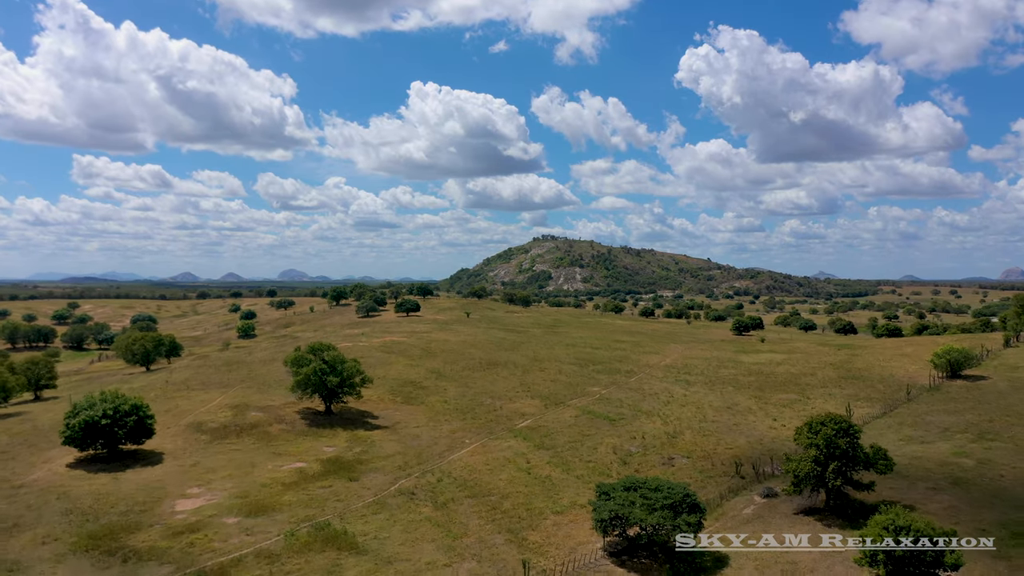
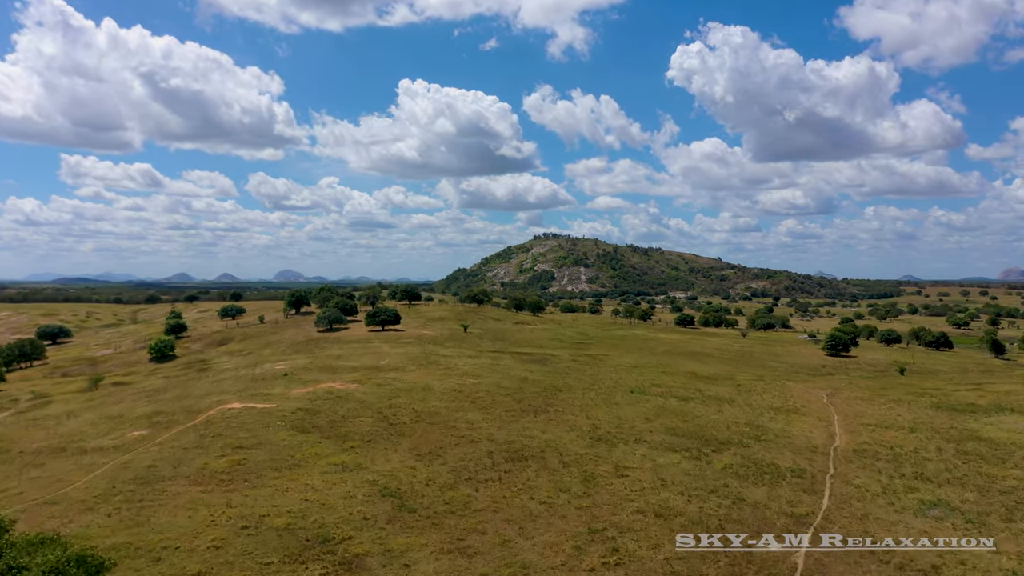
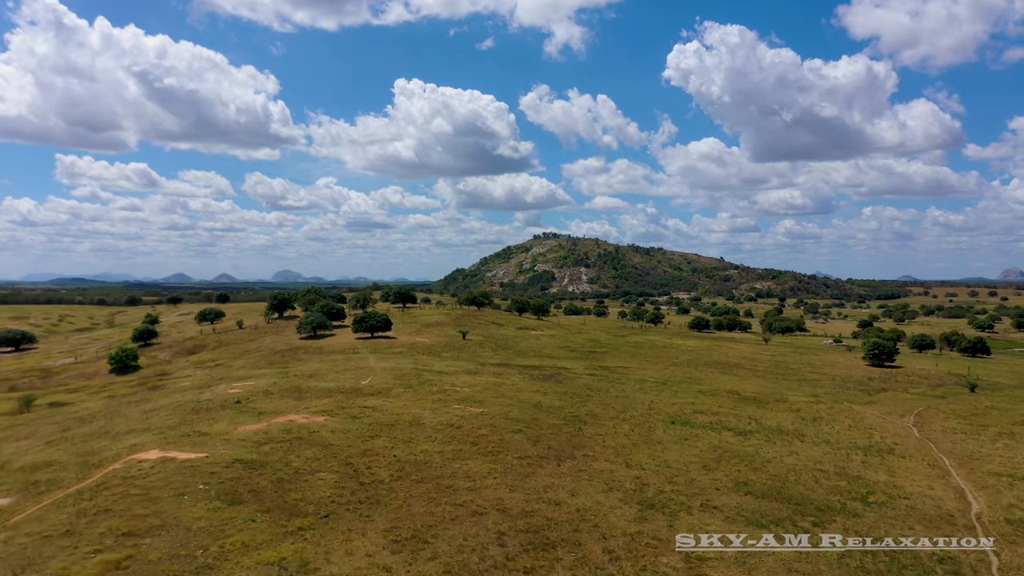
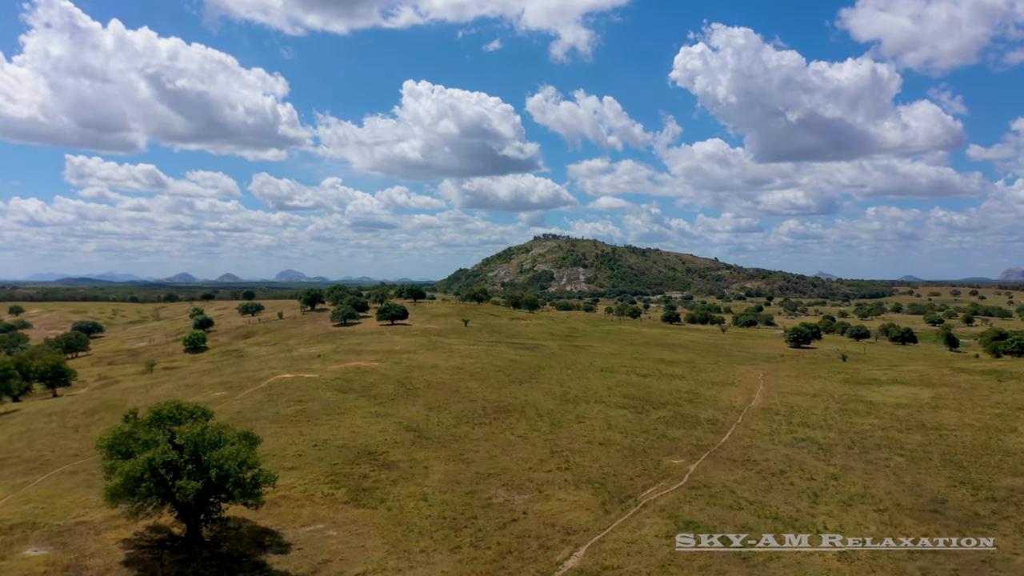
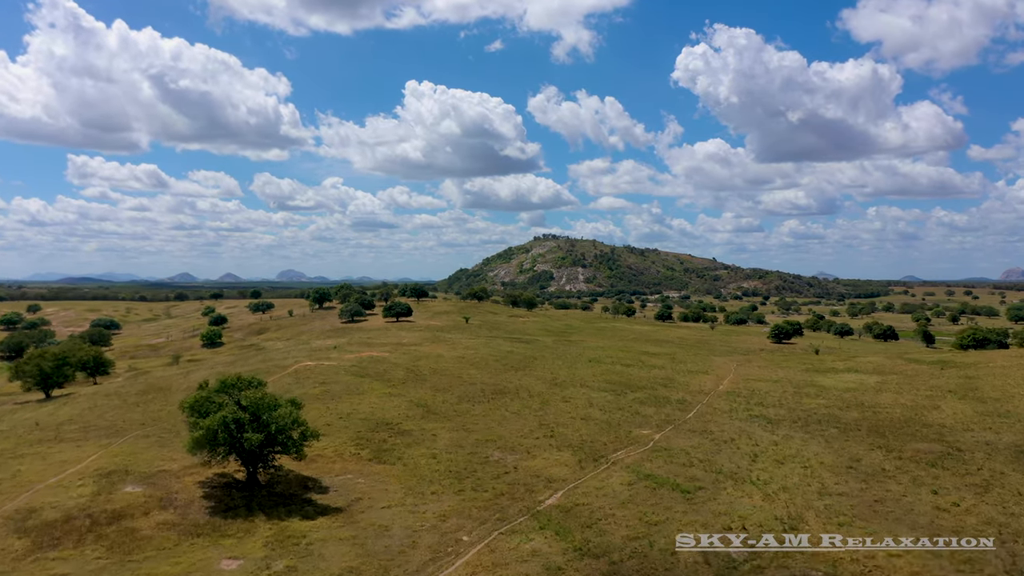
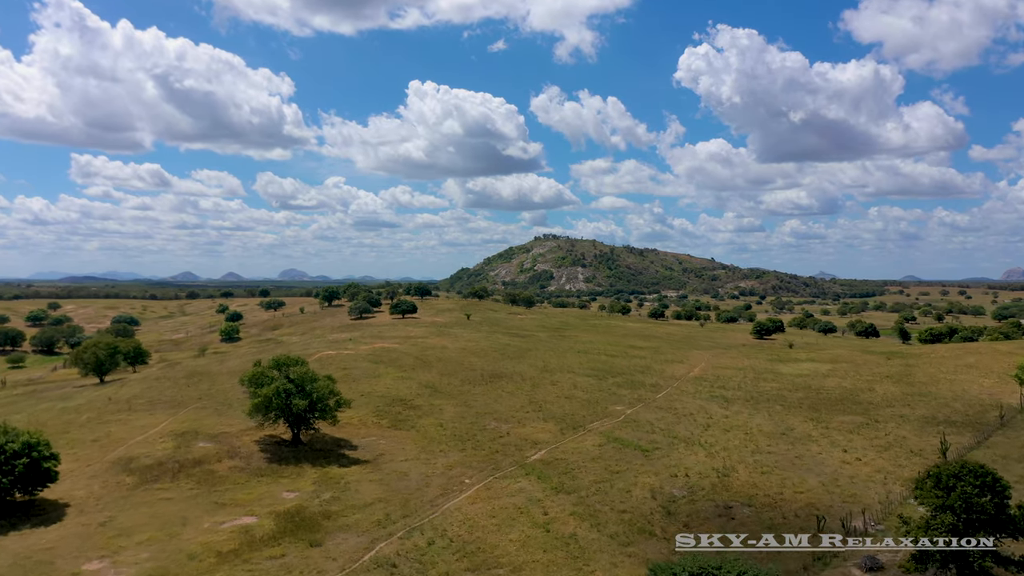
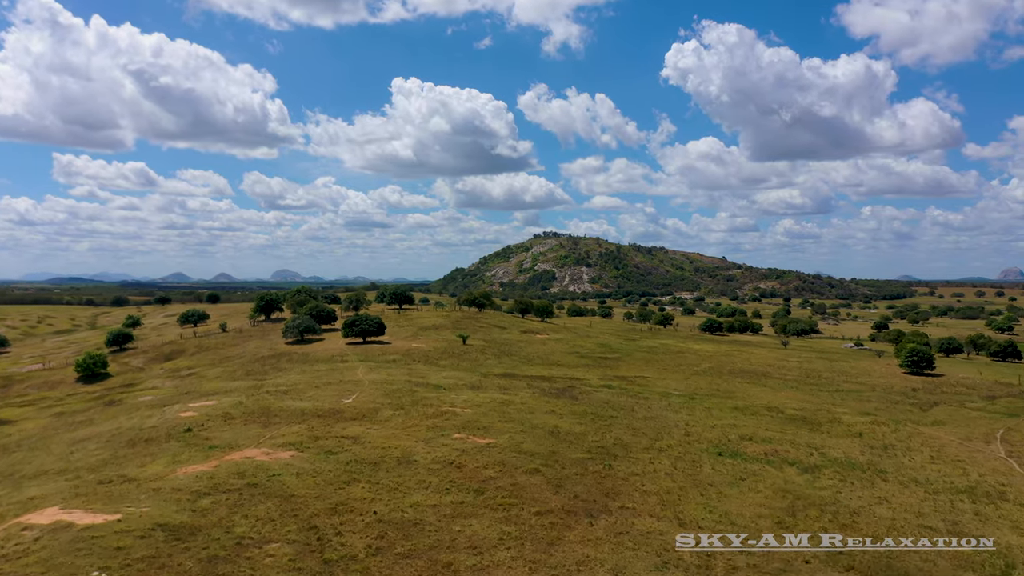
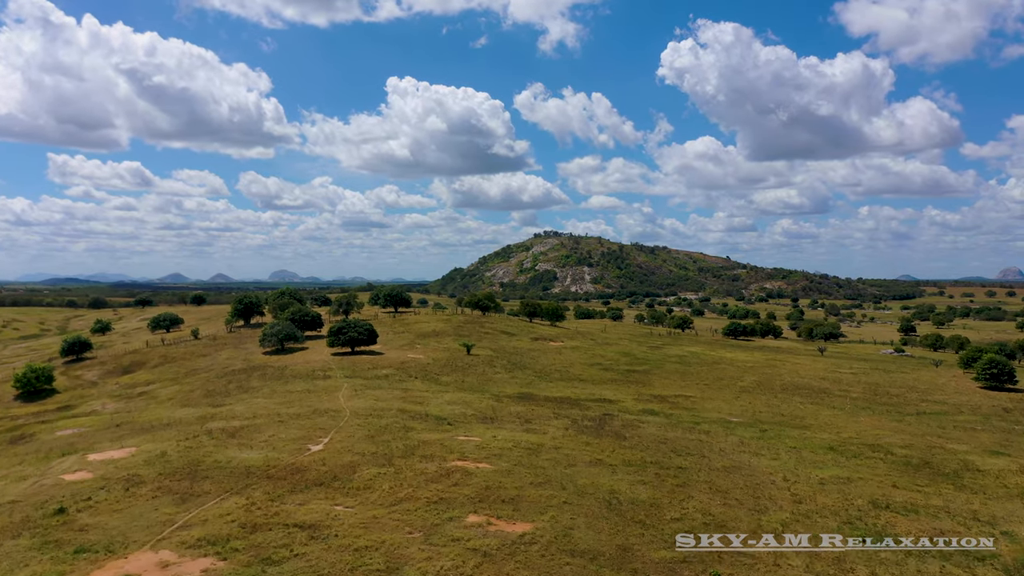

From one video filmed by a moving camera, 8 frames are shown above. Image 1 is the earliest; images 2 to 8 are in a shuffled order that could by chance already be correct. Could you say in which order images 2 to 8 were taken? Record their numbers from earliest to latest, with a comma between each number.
6, 5, 4, 2, 3, 7, 8
